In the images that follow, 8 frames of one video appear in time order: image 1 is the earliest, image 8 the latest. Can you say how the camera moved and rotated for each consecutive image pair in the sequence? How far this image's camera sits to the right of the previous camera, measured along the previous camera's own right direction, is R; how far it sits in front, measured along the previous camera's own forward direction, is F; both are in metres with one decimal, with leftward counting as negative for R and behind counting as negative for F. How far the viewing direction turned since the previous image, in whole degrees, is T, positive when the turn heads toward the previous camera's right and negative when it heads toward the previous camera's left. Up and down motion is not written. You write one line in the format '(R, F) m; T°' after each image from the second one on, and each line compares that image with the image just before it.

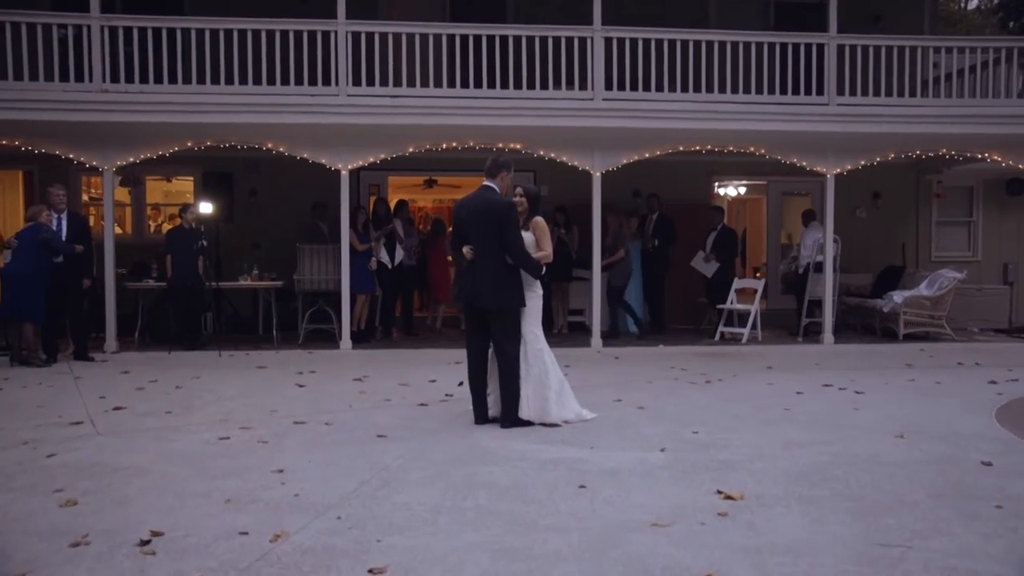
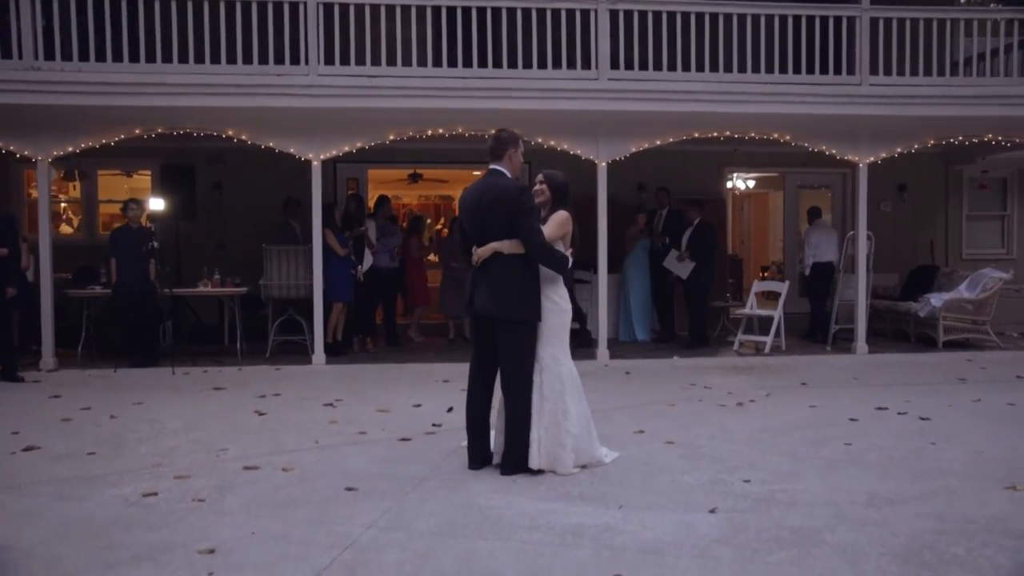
(-0.1, +1.4) m; +1°
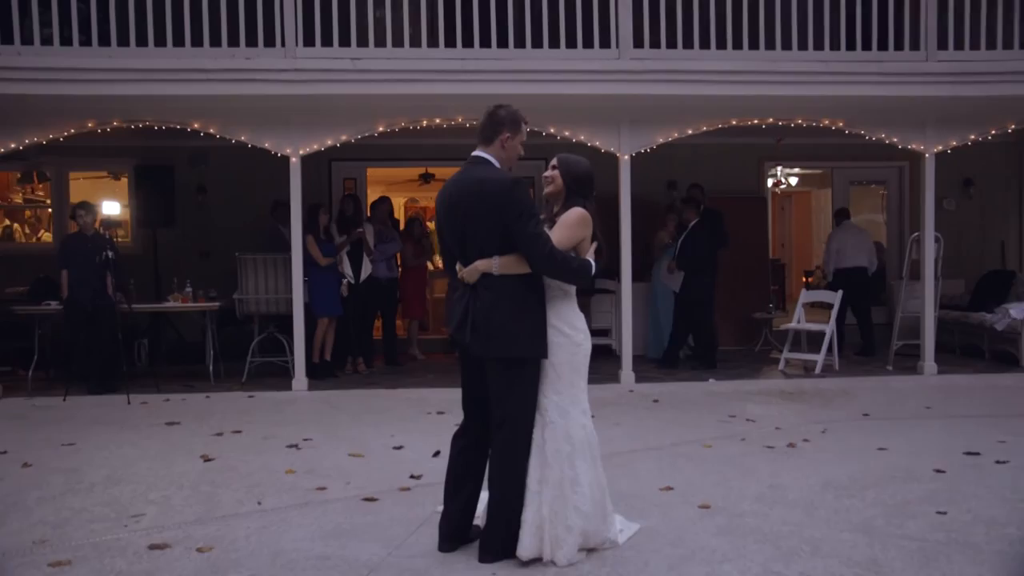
(+0.2, +1.4) m; -2°
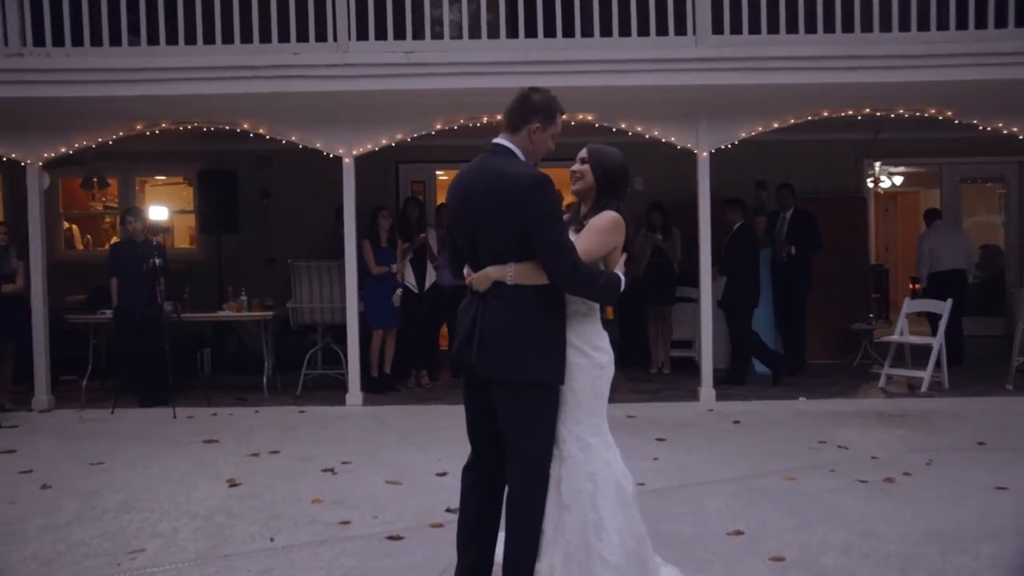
(+0.3, +0.7) m; -6°
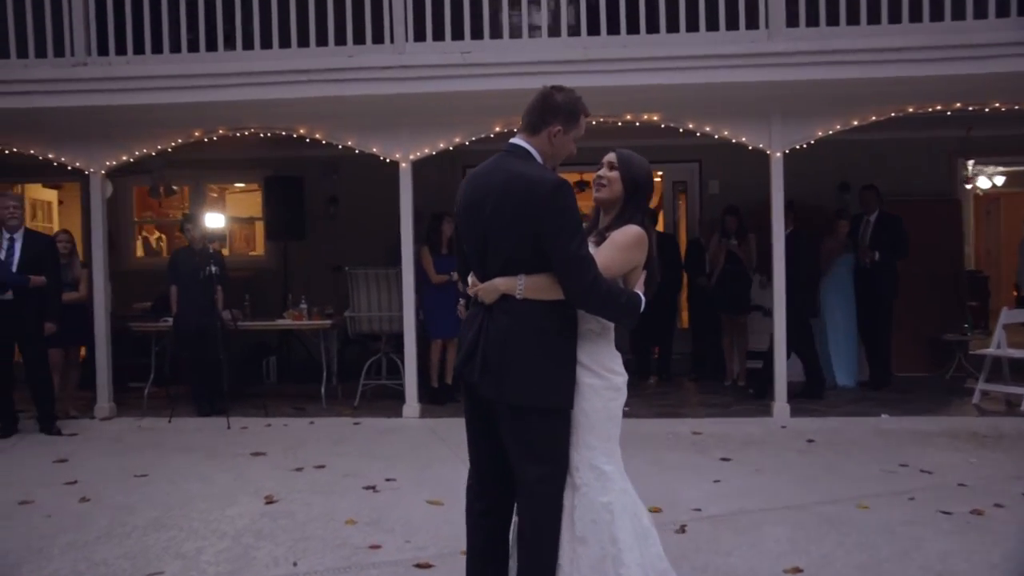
(+0.2, +0.3) m; -5°
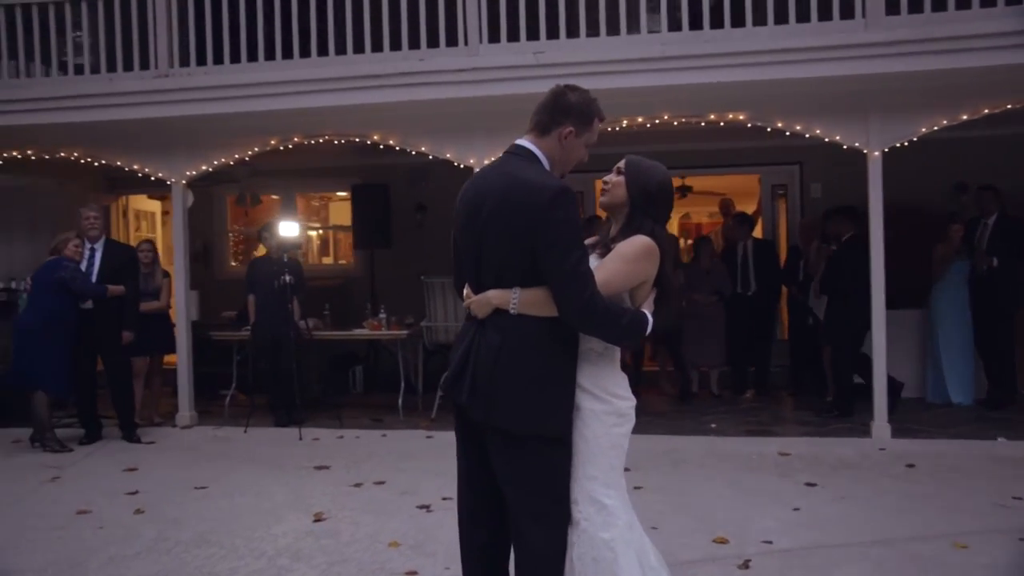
(+0.3, +0.3) m; -7°
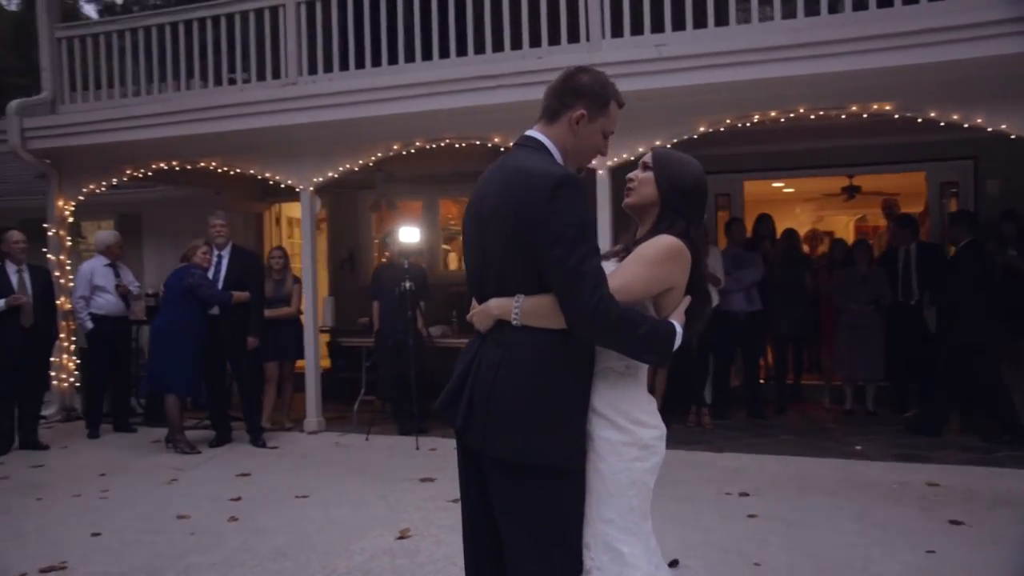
(+0.4, +0.4) m; -11°
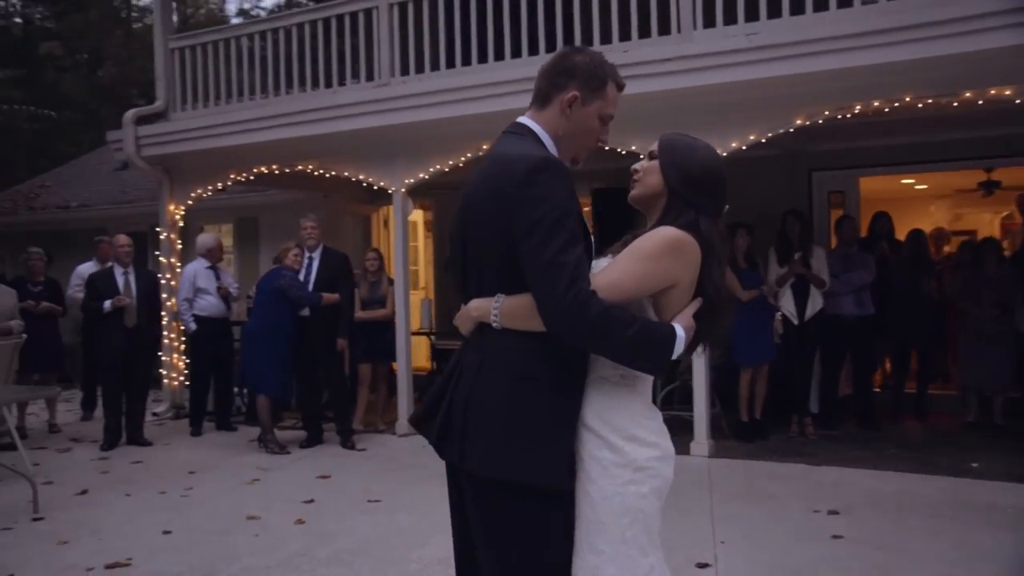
(+0.3, +0.2) m; -8°
